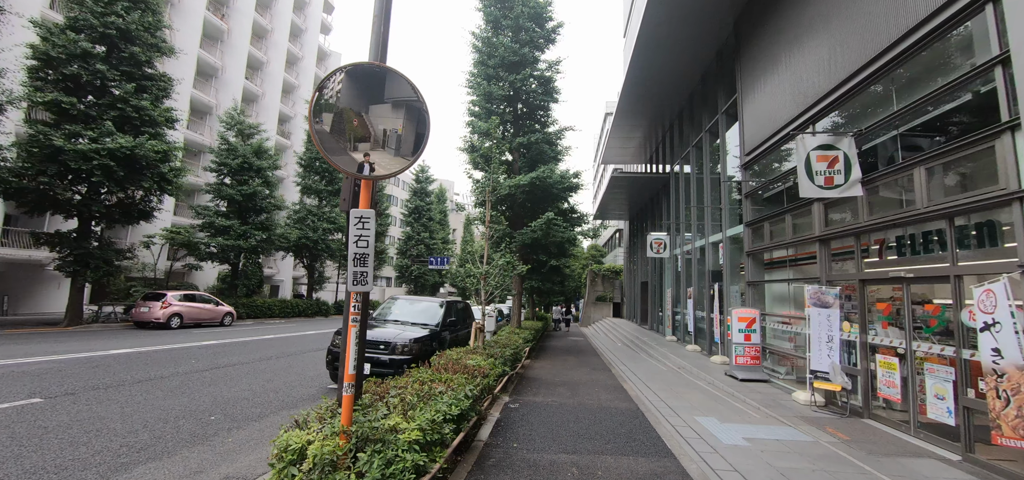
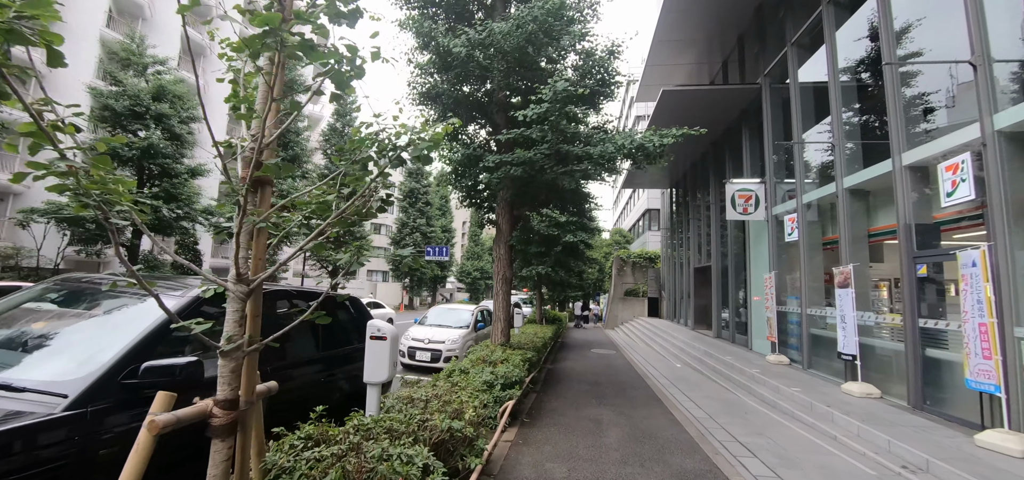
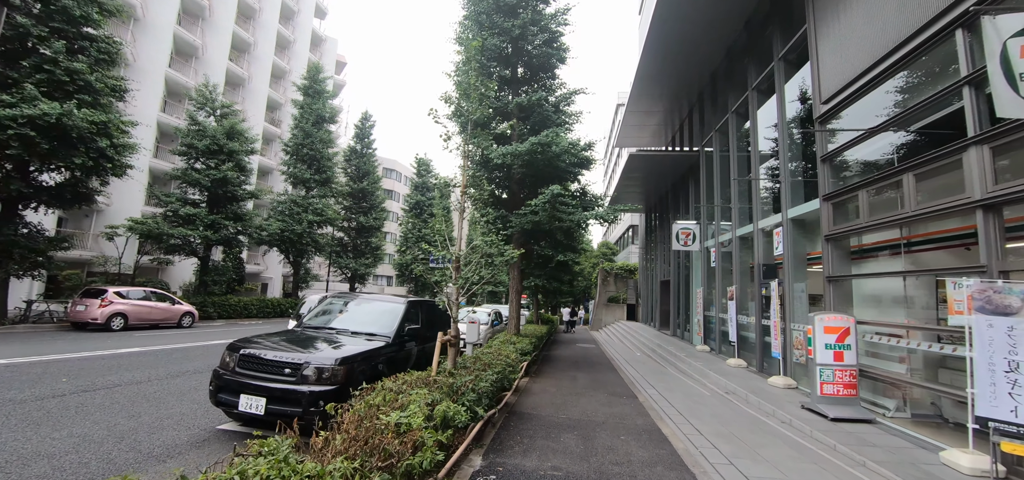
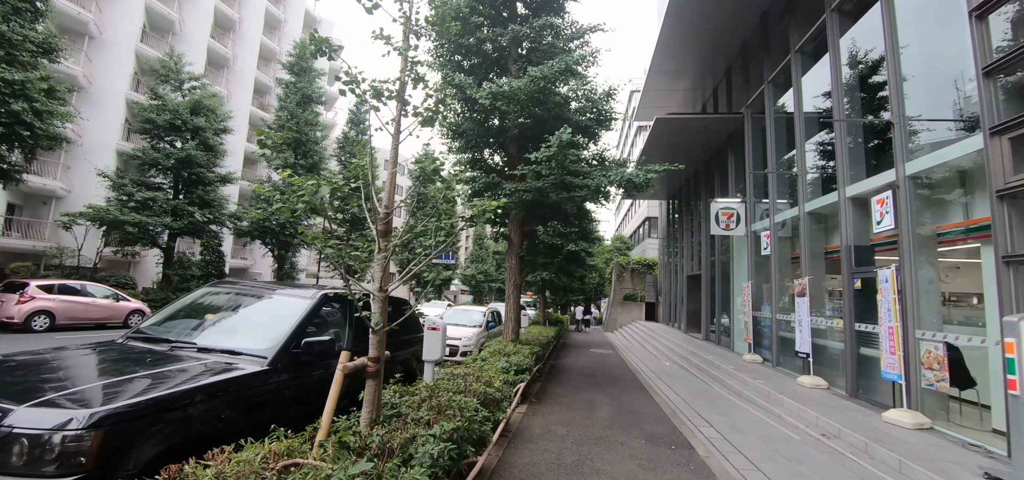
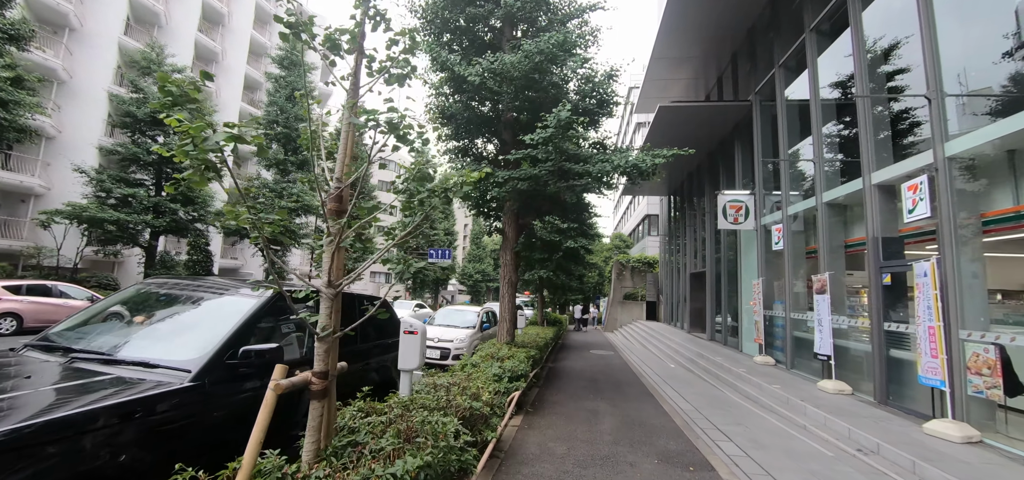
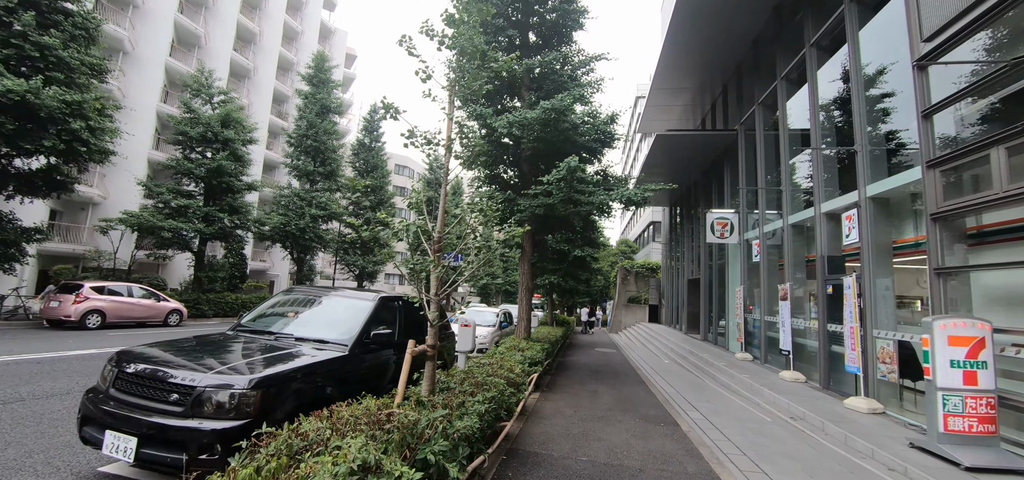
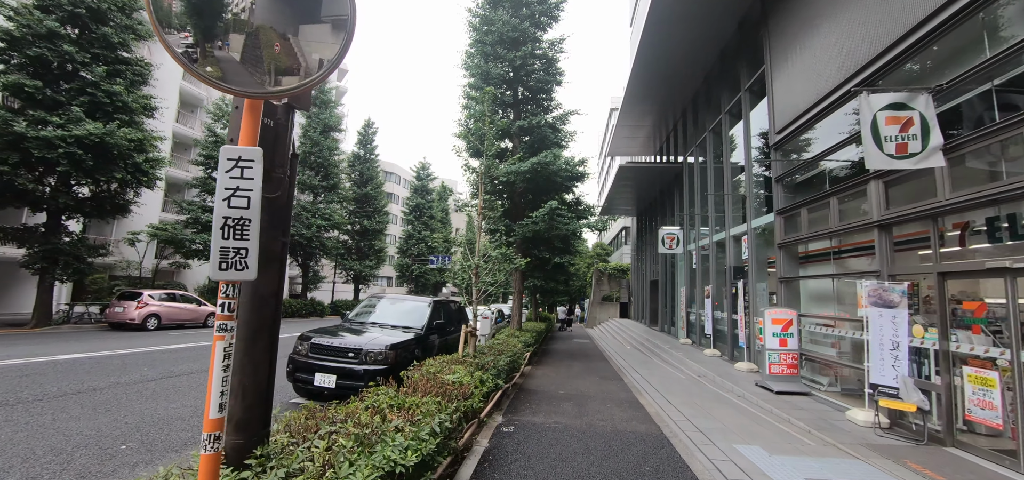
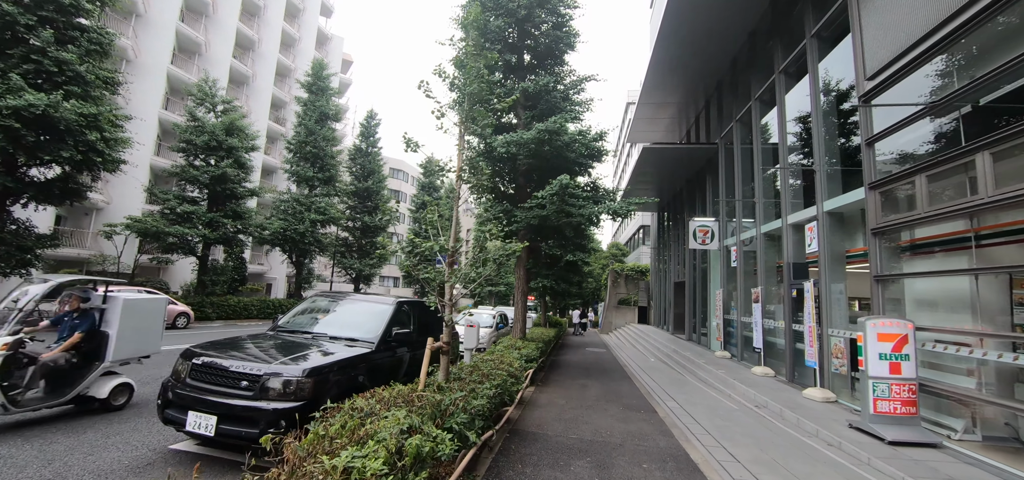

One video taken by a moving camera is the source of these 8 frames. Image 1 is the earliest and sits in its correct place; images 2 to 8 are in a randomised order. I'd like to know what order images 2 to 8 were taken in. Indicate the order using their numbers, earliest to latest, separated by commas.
7, 3, 8, 6, 4, 5, 2
